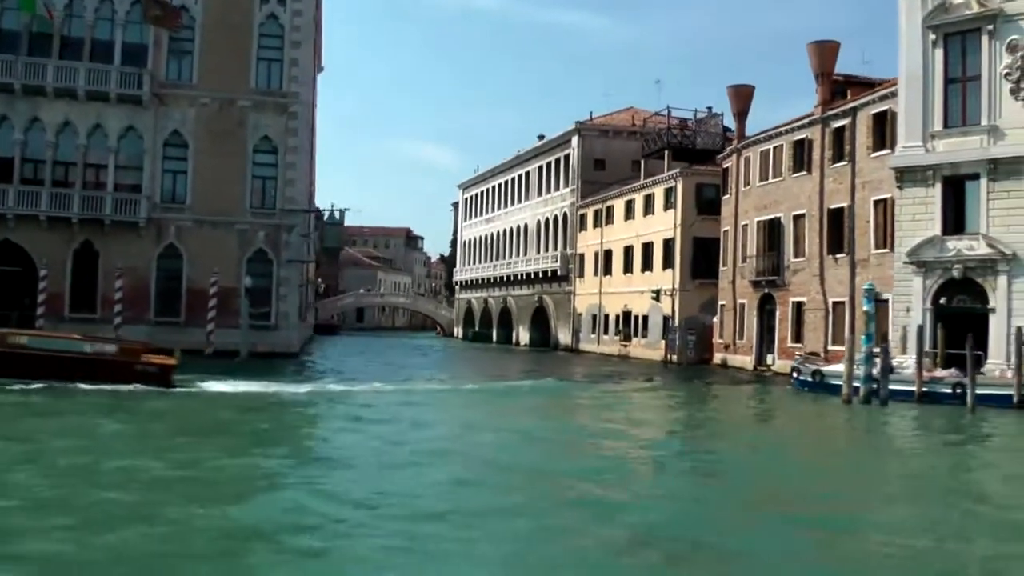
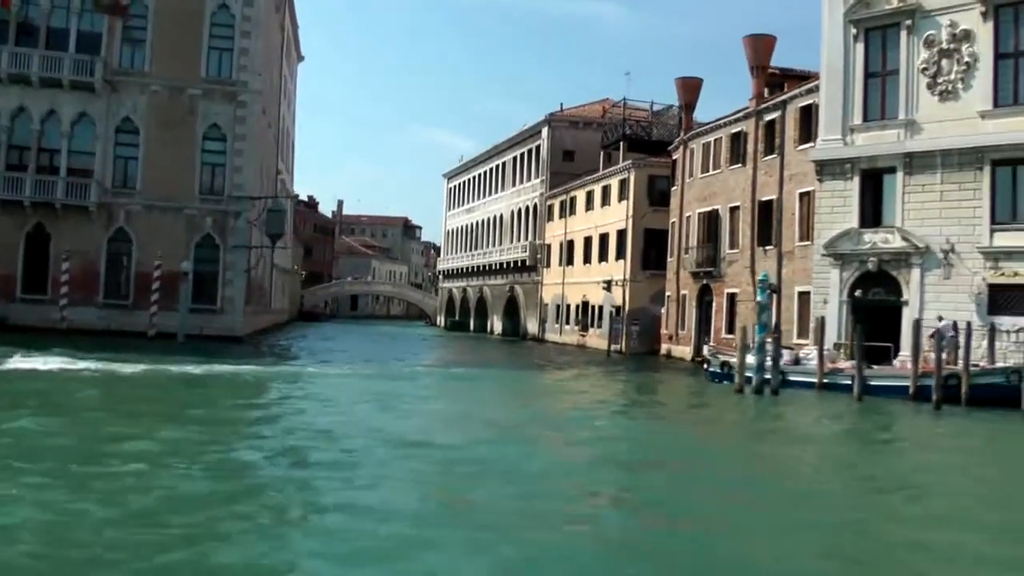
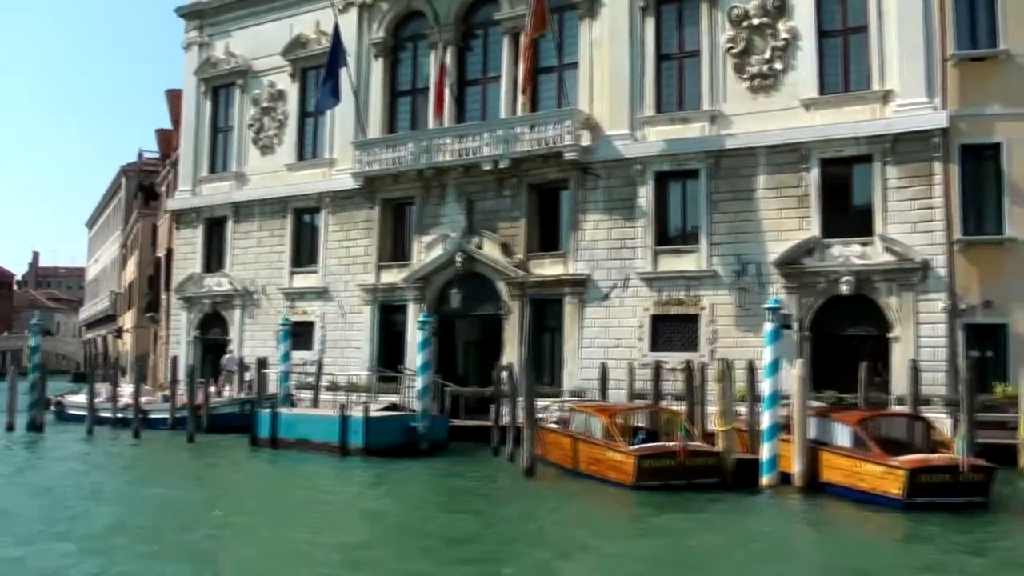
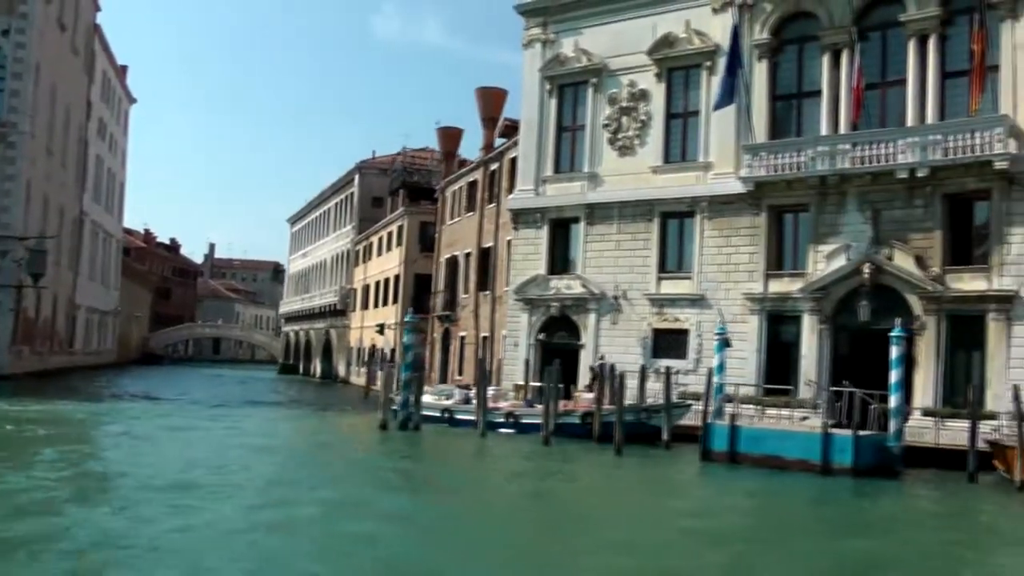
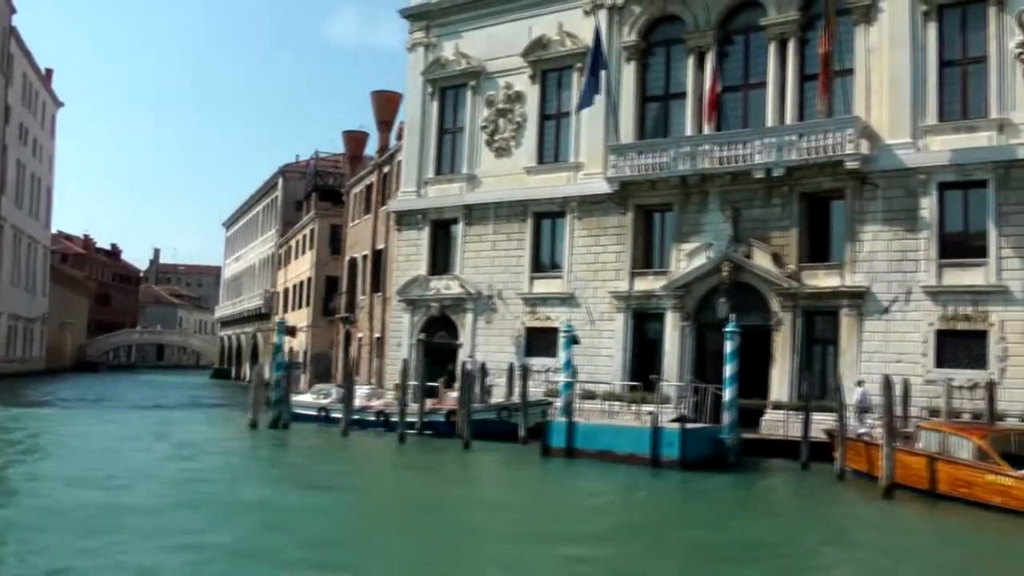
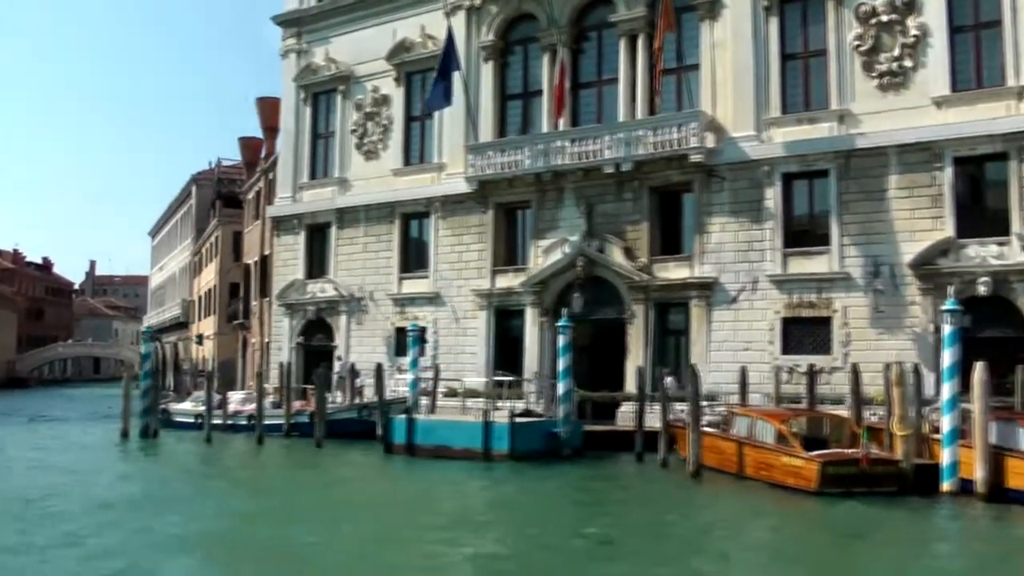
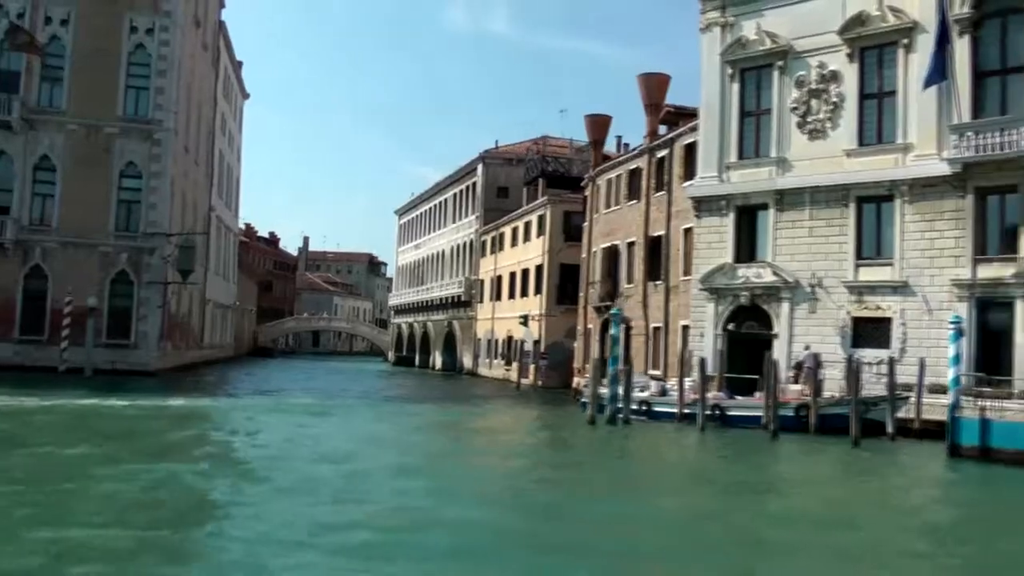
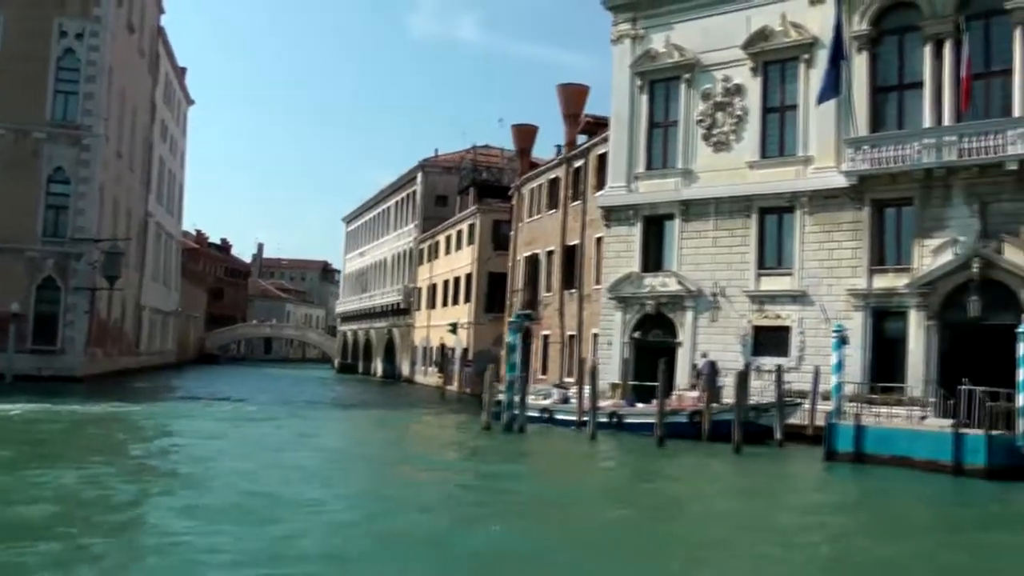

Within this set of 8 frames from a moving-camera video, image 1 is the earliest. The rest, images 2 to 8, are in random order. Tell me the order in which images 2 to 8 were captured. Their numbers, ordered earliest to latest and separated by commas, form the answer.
2, 7, 8, 4, 5, 6, 3
